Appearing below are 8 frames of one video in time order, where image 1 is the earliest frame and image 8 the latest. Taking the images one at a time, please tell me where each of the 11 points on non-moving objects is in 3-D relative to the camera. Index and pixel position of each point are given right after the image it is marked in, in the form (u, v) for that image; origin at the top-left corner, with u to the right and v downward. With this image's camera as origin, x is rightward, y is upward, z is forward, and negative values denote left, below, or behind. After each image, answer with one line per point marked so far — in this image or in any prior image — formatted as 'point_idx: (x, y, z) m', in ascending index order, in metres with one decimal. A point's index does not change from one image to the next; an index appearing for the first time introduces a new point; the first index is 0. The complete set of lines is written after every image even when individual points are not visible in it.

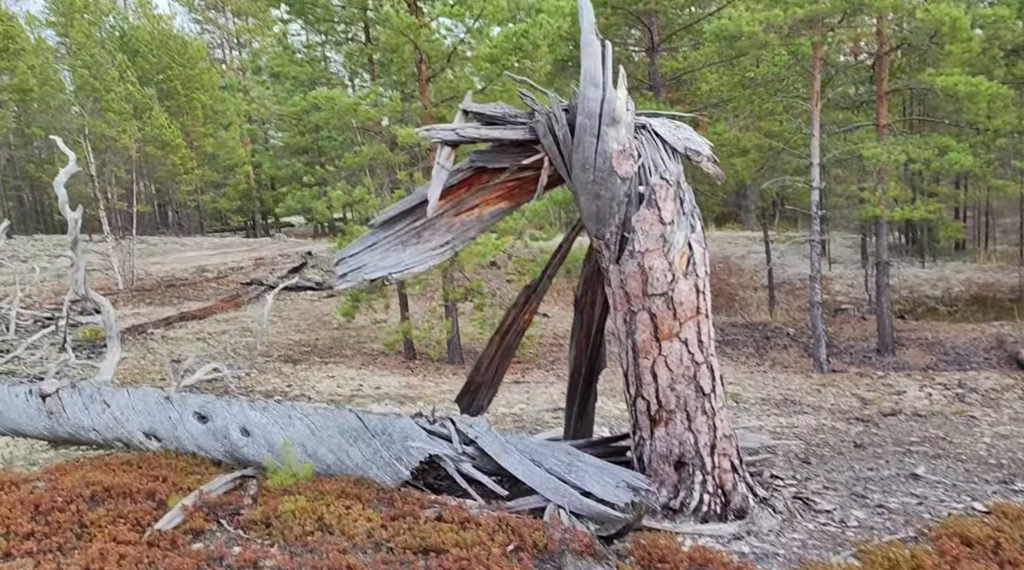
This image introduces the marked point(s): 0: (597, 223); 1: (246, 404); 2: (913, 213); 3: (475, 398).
0: (+0.6, +0.4, +6.6) m
1: (-2.2, -0.9, +8.0) m
2: (+6.5, +1.2, +16.0) m
3: (-0.3, -0.9, +7.7) m
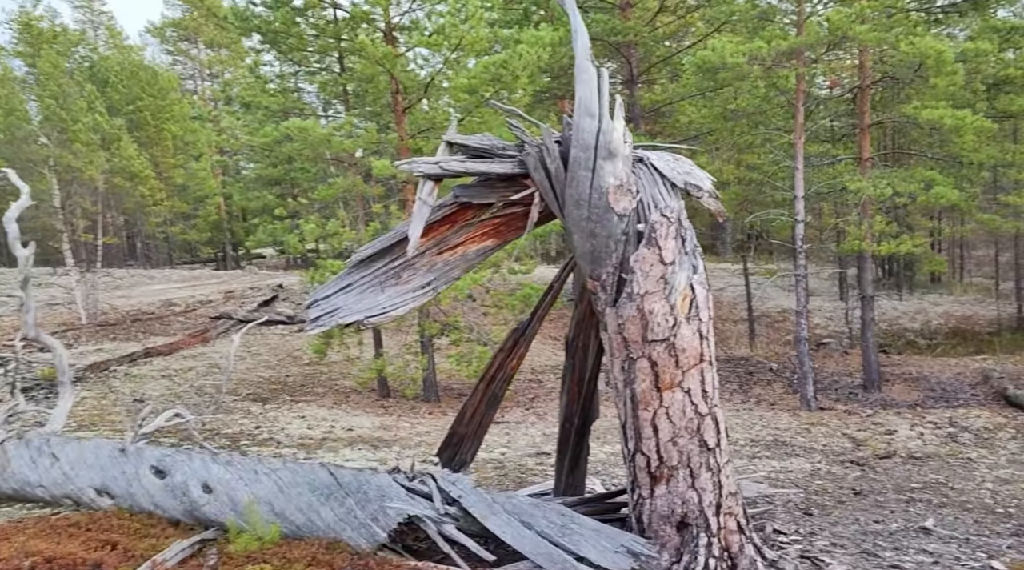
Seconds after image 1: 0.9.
0: (+0.5, +0.1, +6.0) m
1: (-2.3, -1.3, +7.3) m
2: (+6.2, +0.6, +15.6) m
3: (-0.4, -1.2, +7.1) m
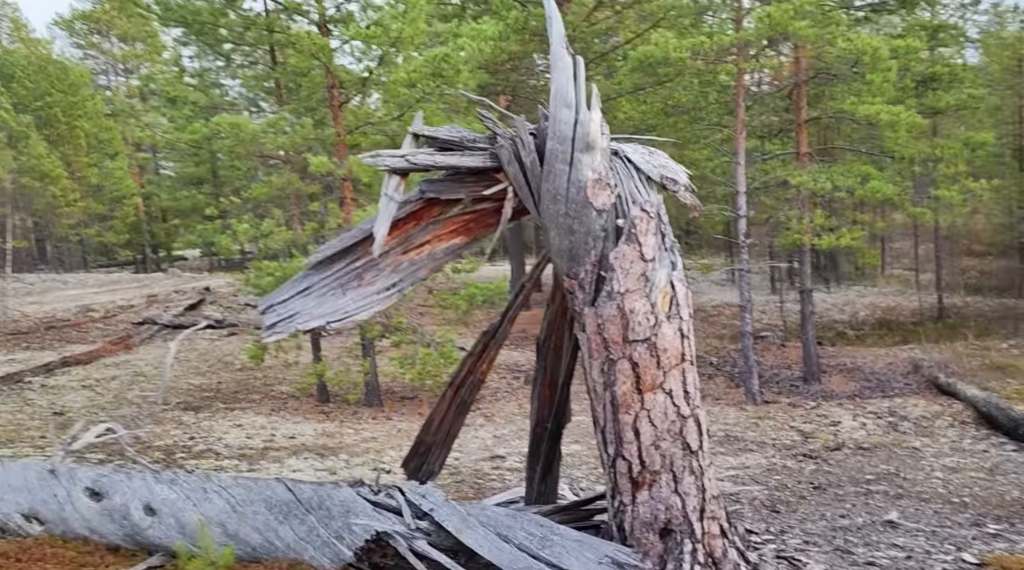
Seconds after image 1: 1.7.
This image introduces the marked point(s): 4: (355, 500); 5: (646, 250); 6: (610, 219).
0: (+0.3, +0.1, +5.8) m
1: (-2.5, -1.3, +6.8) m
2: (+5.3, +0.7, +15.8) m
3: (-0.6, -1.2, +6.7) m
4: (-1.0, -1.4, +6.3) m
5: (+0.8, +0.2, +5.7) m
6: (+0.6, +0.4, +5.7) m
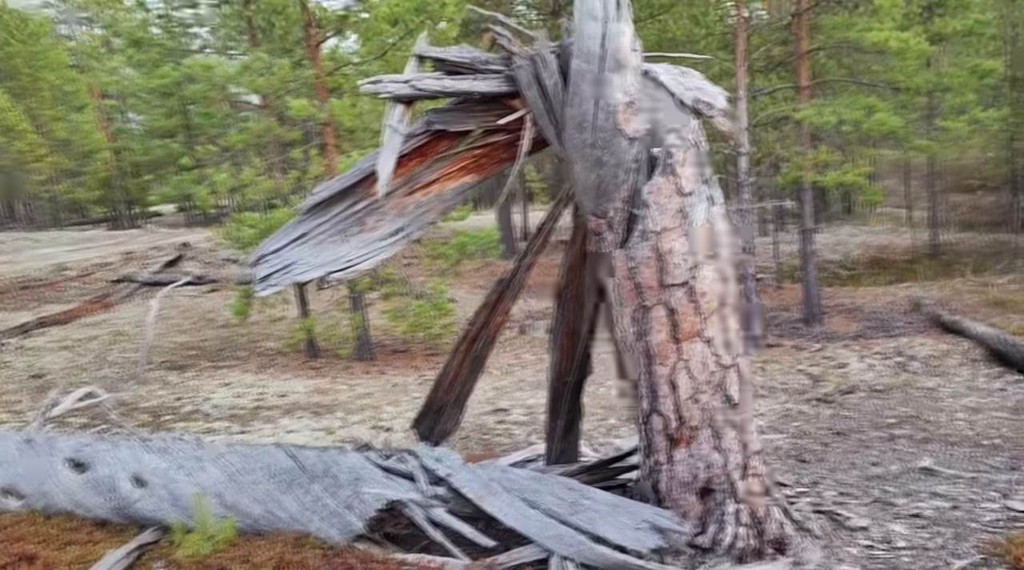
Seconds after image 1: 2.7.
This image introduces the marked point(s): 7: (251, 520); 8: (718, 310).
0: (+0.4, +0.5, +5.2) m
1: (-2.4, -1.0, +6.2) m
2: (+5.1, +1.7, +15.2) m
3: (-0.5, -0.9, +6.2) m
4: (-0.9, -1.1, +5.8) m
5: (+0.9, +0.5, +5.1) m
6: (+0.7, +0.7, +5.1) m
7: (-1.6, -1.4, +5.9) m
8: (+1.1, -0.1, +5.3) m
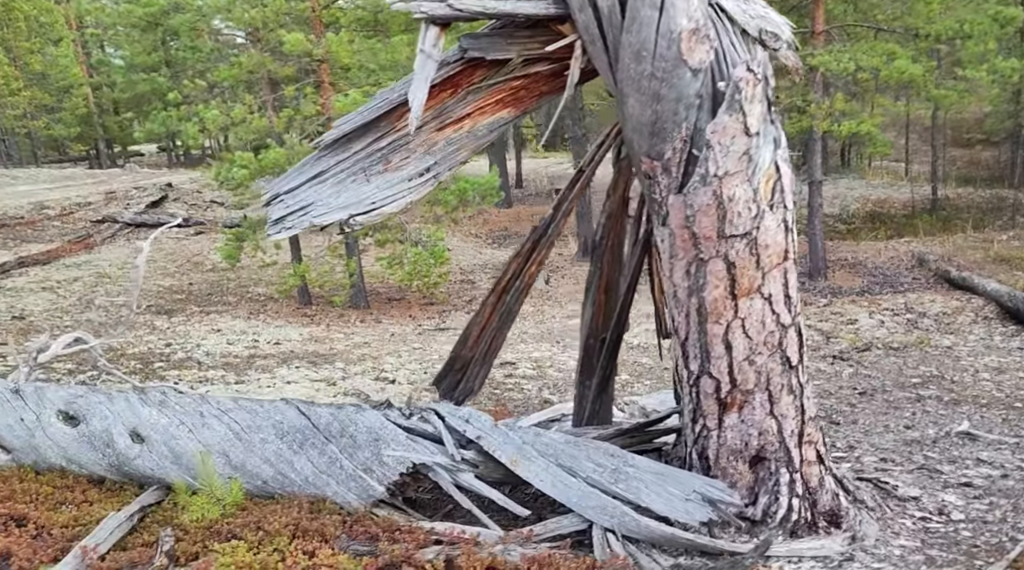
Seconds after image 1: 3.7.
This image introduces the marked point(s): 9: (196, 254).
0: (+0.7, +0.7, +4.7) m
1: (-2.2, -0.7, +5.8) m
2: (+5.2, +2.4, +14.7) m
3: (-0.3, -0.5, +5.7) m
4: (-0.7, -0.8, +5.3) m
5: (+1.1, +0.8, +4.6) m
6: (+0.9, +0.9, +4.6) m
7: (-1.4, -1.1, +5.5) m
8: (+1.3, +0.1, +4.8) m
9: (-6.3, +0.6, +19.6) m
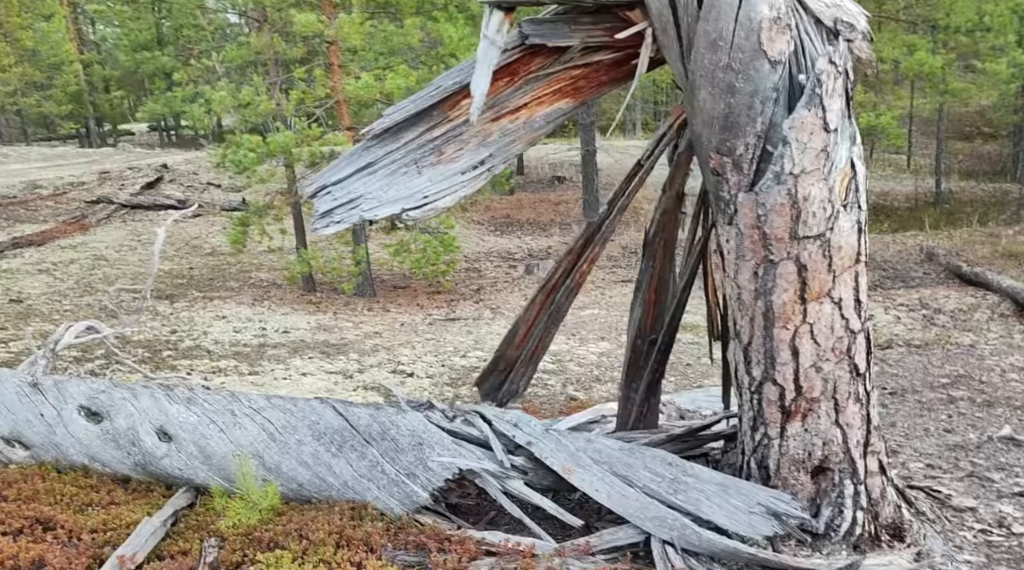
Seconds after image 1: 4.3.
0: (+0.9, +0.7, +4.4) m
1: (-2.0, -0.6, +5.5) m
2: (+5.4, +2.5, +14.5) m
3: (0.0, -0.5, +5.5) m
4: (-0.4, -0.7, +5.1) m
5: (+1.4, +0.7, +4.3) m
6: (+1.2, +0.9, +4.4) m
7: (-1.2, -1.1, +5.3) m
8: (+1.6, +0.1, +4.6) m
9: (-6.2, +0.9, +19.3) m
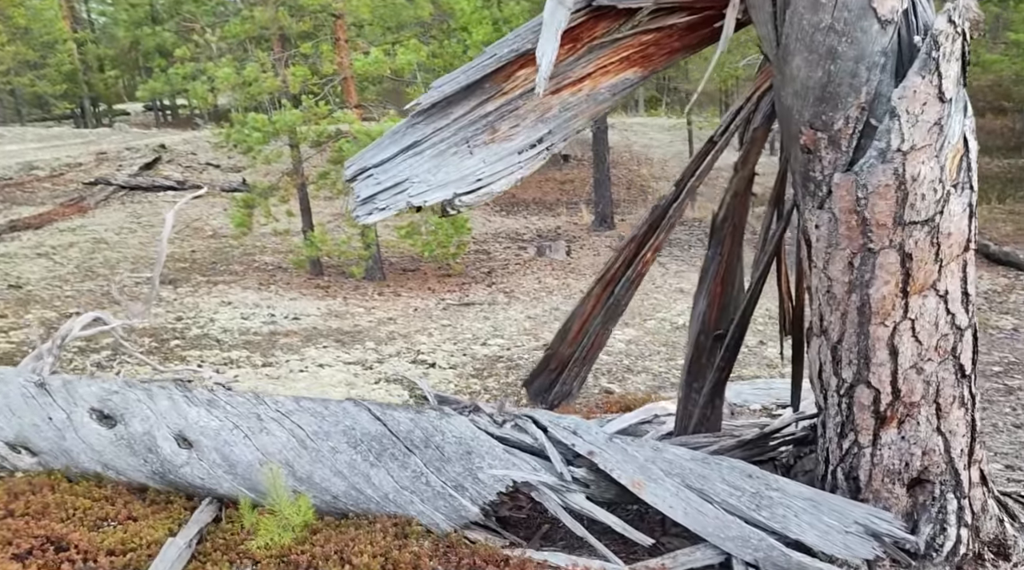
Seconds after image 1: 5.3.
0: (+1.2, +0.7, +3.9) m
1: (-1.7, -0.6, +5.0) m
2: (+5.6, +2.7, +14.0) m
3: (+0.2, -0.5, +5.0) m
4: (-0.2, -0.7, +4.6) m
5: (+1.7, +0.8, +3.8) m
6: (+1.5, +1.0, +3.8) m
7: (-0.9, -1.0, +4.8) m
8: (+1.9, +0.1, +4.1) m
9: (-6.0, +1.3, +18.7) m
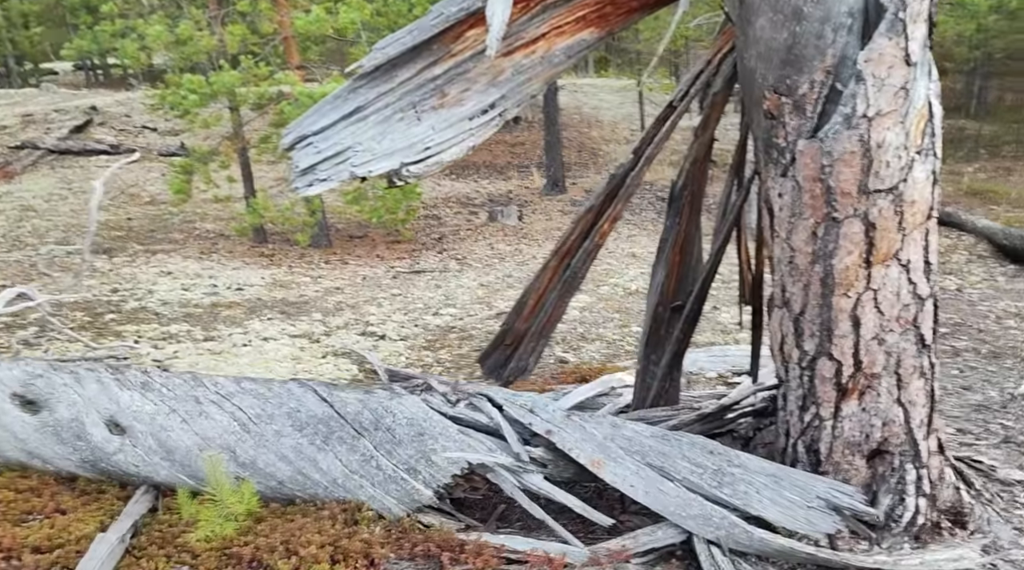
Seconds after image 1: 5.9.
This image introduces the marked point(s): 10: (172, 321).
0: (+1.0, +0.8, +3.7) m
1: (-1.9, -0.5, +4.7) m
2: (+4.8, +3.3, +13.9) m
3: (0.0, -0.3, +4.8) m
4: (-0.4, -0.6, +4.4) m
5: (+1.5, +0.9, +3.7) m
6: (+1.3, +1.1, +3.7) m
7: (-1.1, -0.9, +4.5) m
8: (+1.7, +0.2, +4.0) m
9: (-7.0, +1.8, +18.1) m
10: (-3.3, -0.3, +9.4) m
